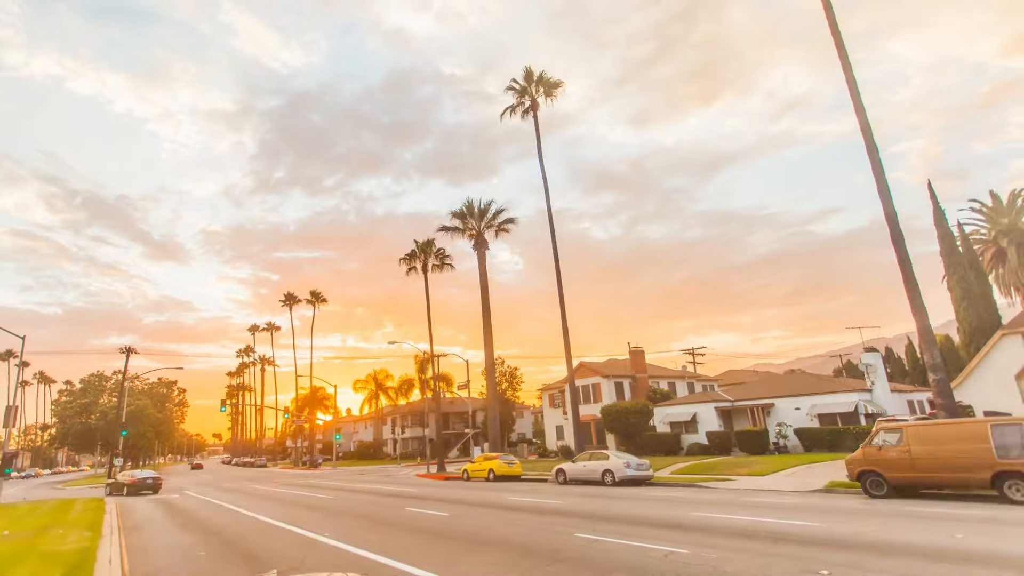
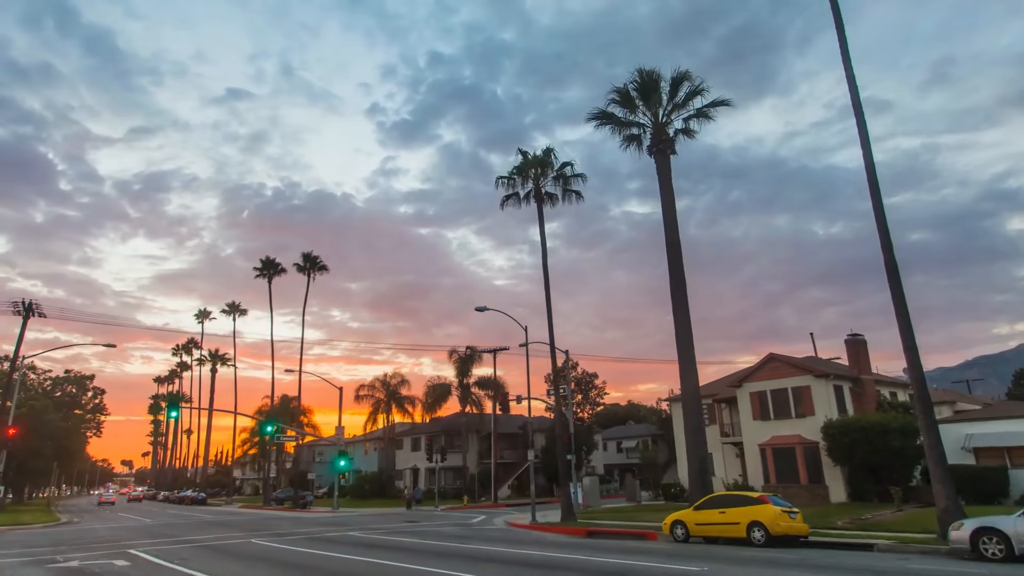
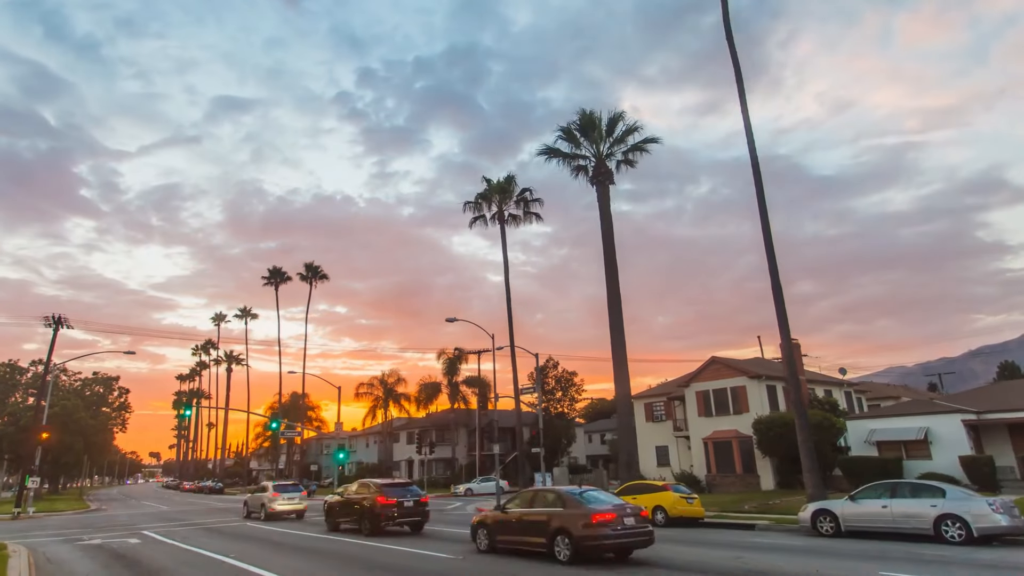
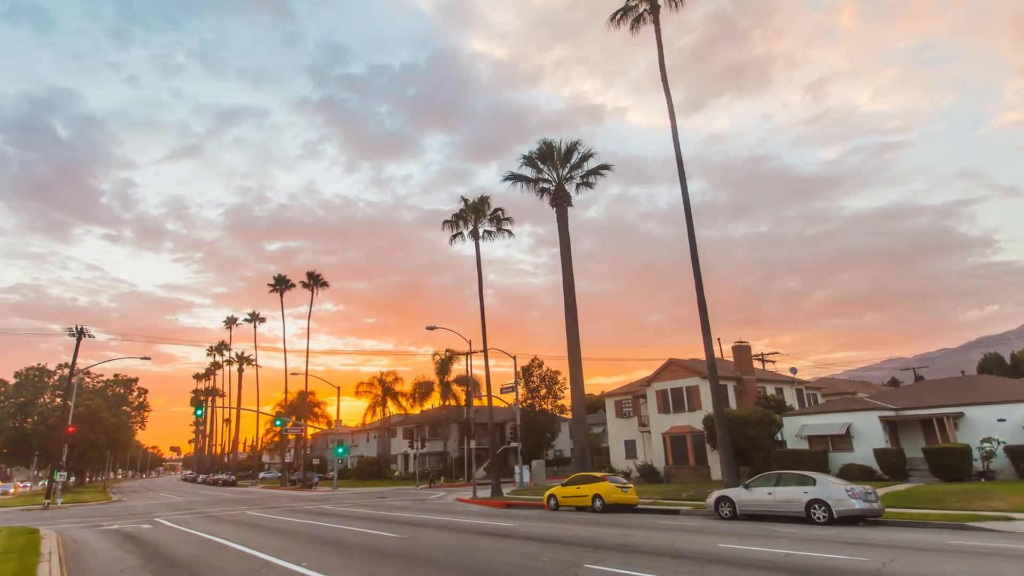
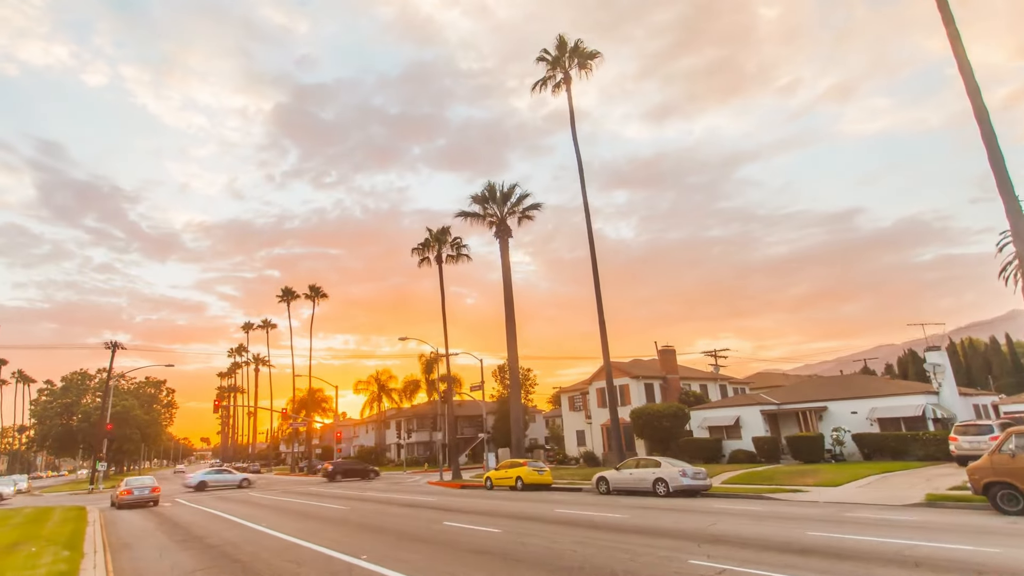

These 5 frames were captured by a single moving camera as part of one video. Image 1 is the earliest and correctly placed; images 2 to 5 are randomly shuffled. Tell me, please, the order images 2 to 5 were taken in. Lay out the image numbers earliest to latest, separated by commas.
5, 4, 3, 2
